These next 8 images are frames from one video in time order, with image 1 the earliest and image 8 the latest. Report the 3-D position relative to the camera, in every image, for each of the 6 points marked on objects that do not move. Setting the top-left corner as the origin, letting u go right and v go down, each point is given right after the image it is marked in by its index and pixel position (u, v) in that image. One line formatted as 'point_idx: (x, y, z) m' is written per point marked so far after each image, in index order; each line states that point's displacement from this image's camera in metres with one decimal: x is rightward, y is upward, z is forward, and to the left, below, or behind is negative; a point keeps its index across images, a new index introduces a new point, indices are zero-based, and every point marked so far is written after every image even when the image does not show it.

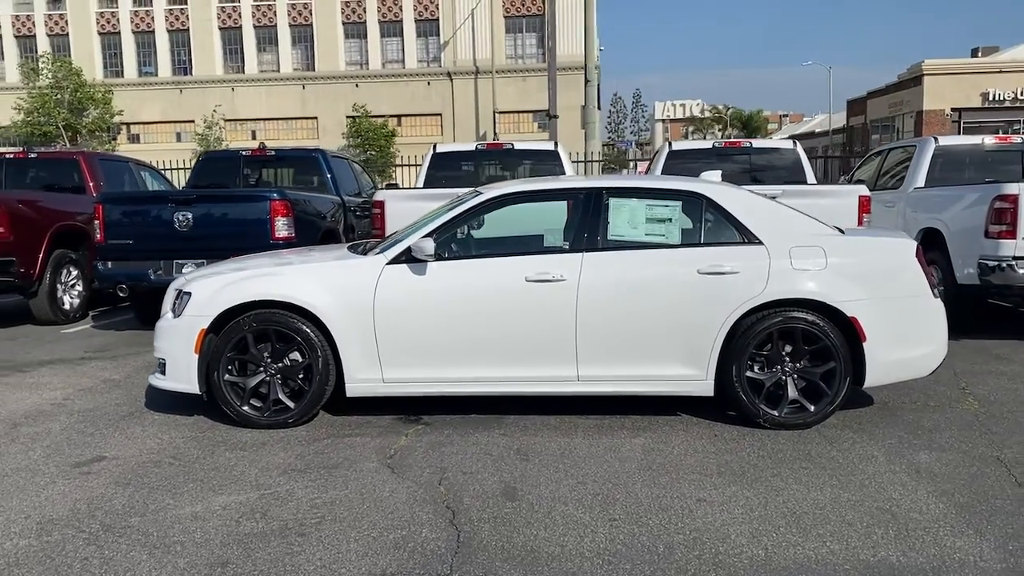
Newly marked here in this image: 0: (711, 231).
0: (+1.3, +0.4, +5.8) m
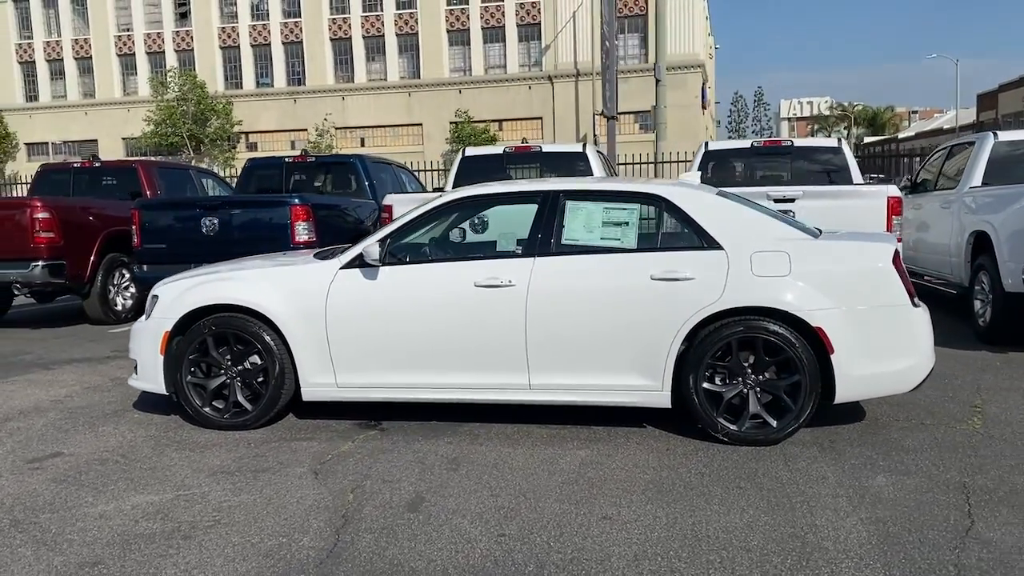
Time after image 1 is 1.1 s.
0: (+1.0, +0.3, +5.5) m
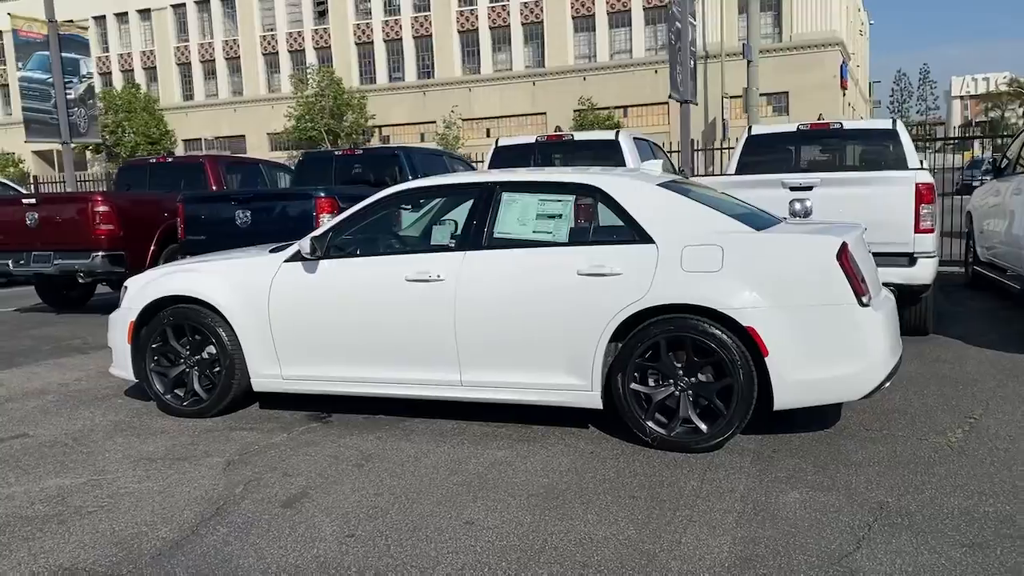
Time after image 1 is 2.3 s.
0: (+0.5, +0.4, +5.2) m
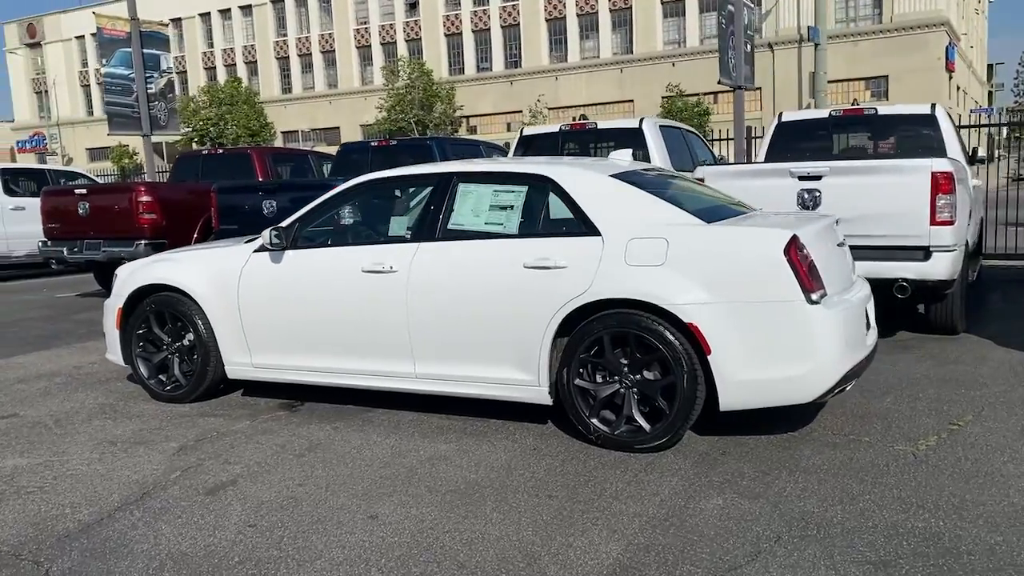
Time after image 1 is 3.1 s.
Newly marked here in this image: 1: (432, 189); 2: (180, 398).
0: (+0.2, +0.4, +5.1) m
1: (-0.5, +0.6, +5.5) m
2: (-2.3, -0.8, +6.2) m
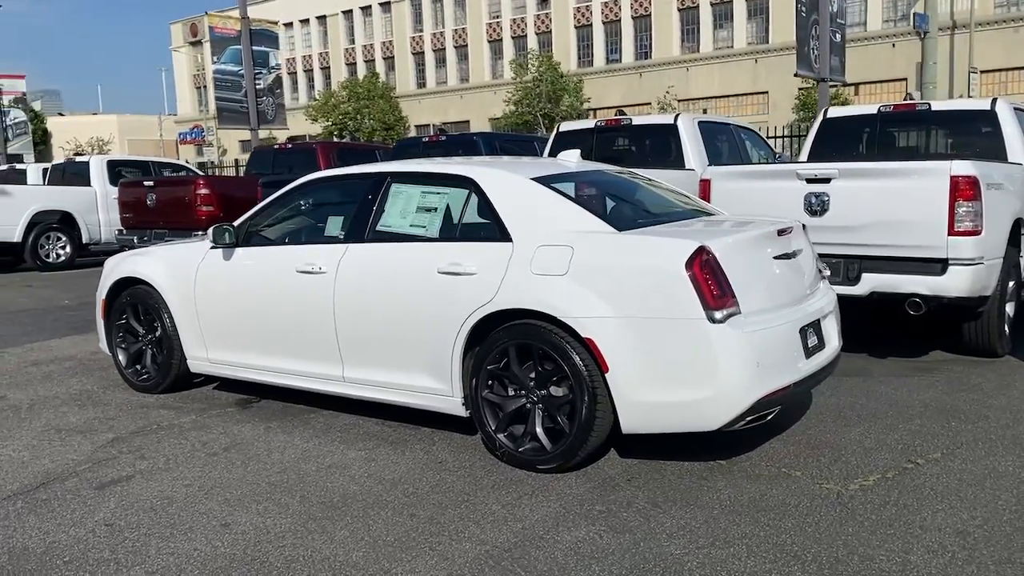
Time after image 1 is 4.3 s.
0: (-0.2, +0.4, +4.9) m
1: (-0.9, +0.6, +5.4) m
2: (-2.6, -0.7, +6.4) m
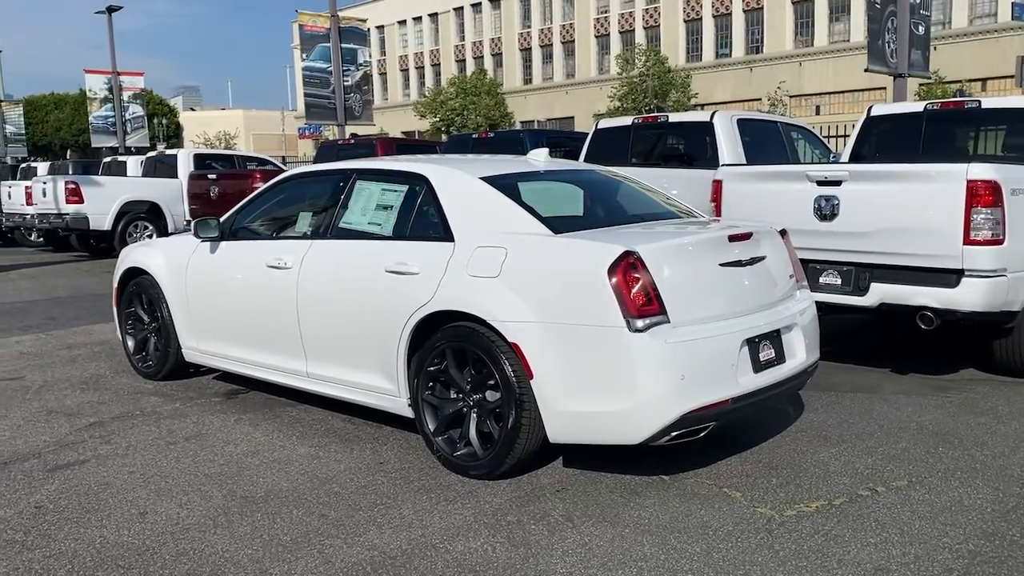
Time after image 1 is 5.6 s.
0: (-0.5, +0.4, +4.8) m
1: (-1.1, +0.6, +5.4) m
2: (-2.7, -0.7, +6.6) m
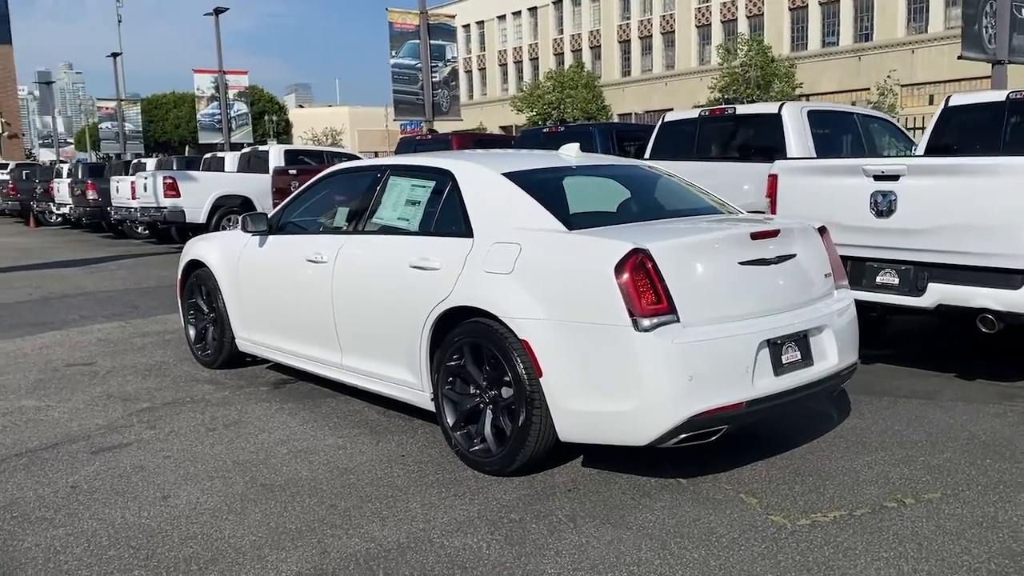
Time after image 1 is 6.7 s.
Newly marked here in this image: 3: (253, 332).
0: (-0.4, +0.4, +4.8) m
1: (-0.9, +0.7, +5.5) m
2: (-2.3, -0.6, +6.9) m
3: (-1.9, -0.3, +6.4) m
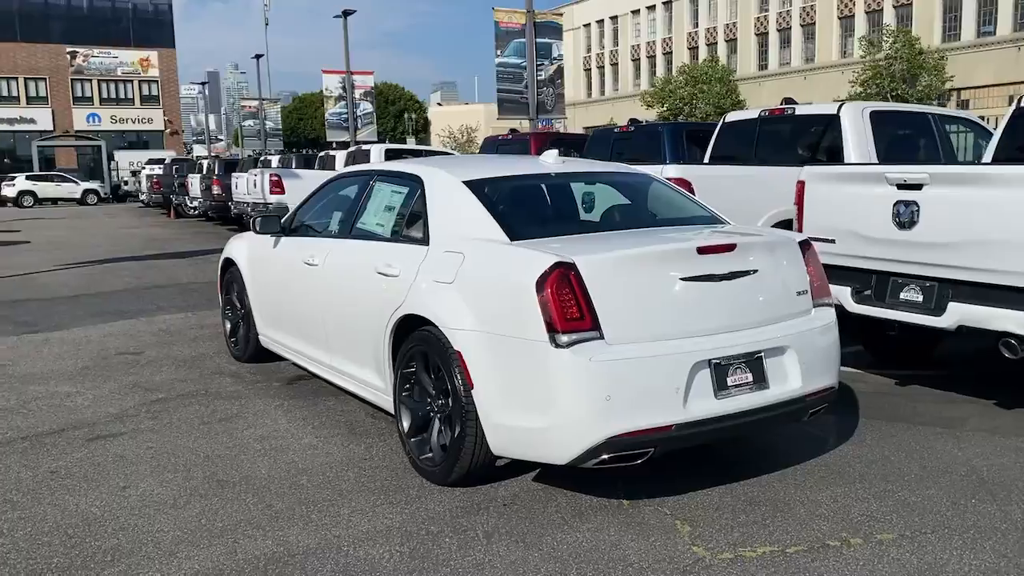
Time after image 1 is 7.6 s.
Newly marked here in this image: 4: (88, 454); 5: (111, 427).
0: (-0.5, +0.4, +4.8) m
1: (-0.9, +0.6, +5.5) m
2: (-2.2, -0.6, +7.2) m
3: (-1.8, -0.3, +6.6) m
4: (-2.4, -0.9, +5.0) m
5: (-2.5, -0.9, +5.5) m
